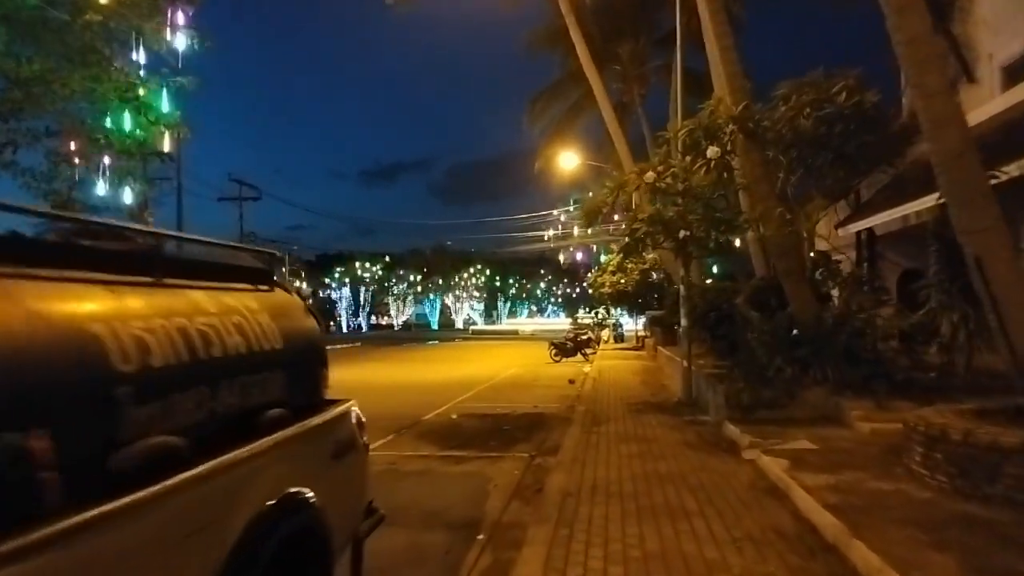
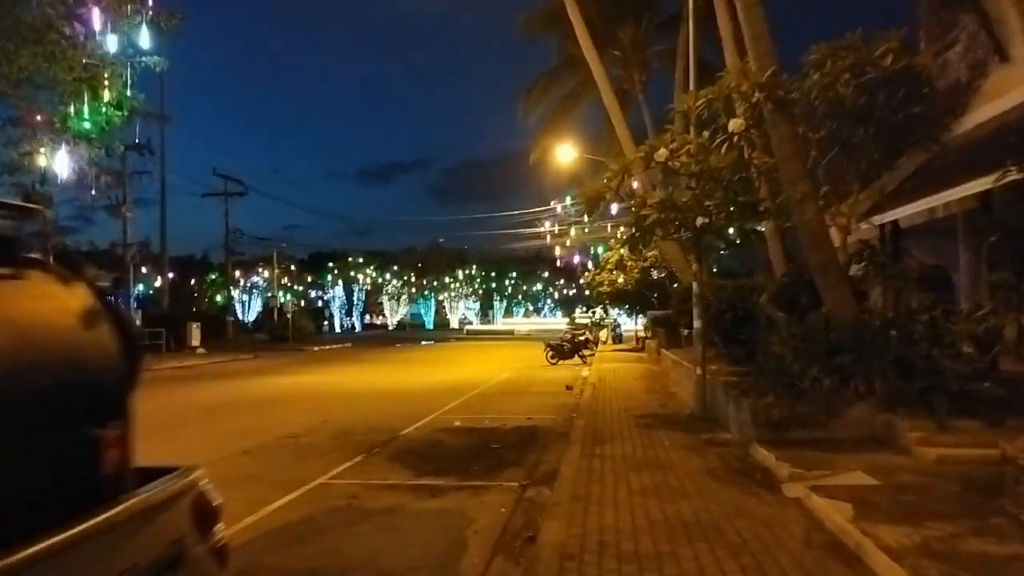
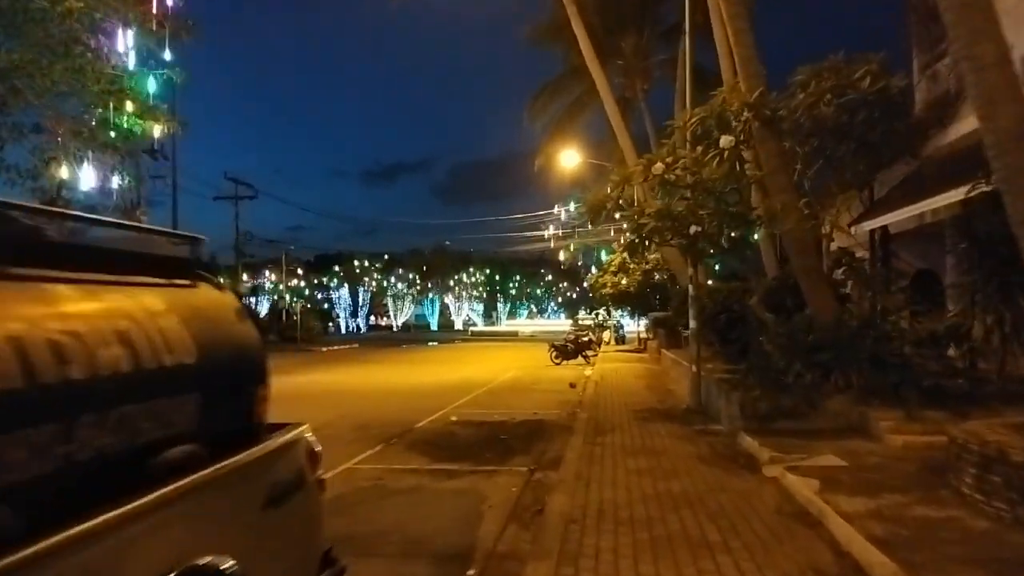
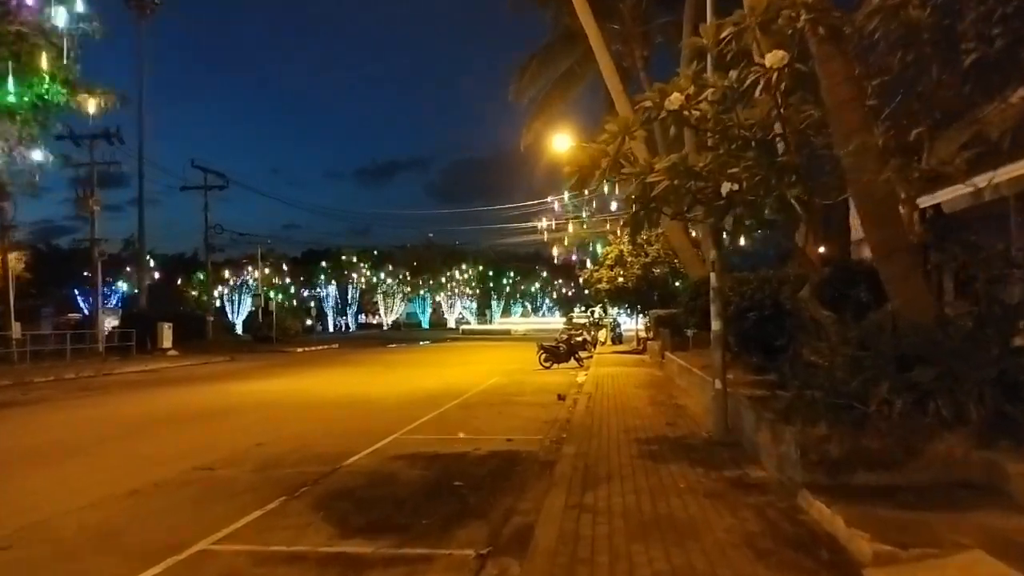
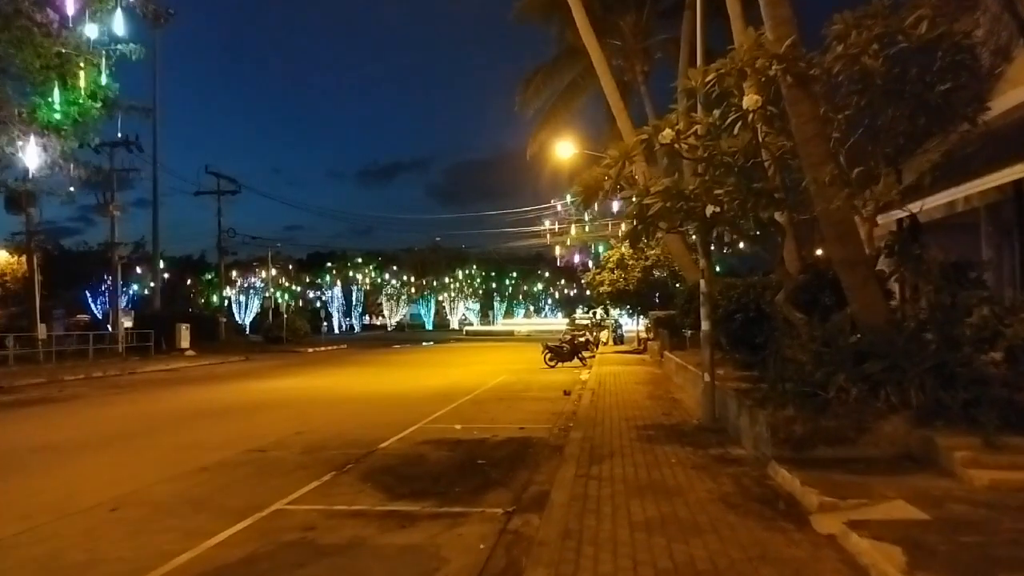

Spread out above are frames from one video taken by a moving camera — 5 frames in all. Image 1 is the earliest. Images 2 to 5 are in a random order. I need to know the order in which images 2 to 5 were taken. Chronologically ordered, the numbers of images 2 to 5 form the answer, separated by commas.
3, 2, 5, 4
